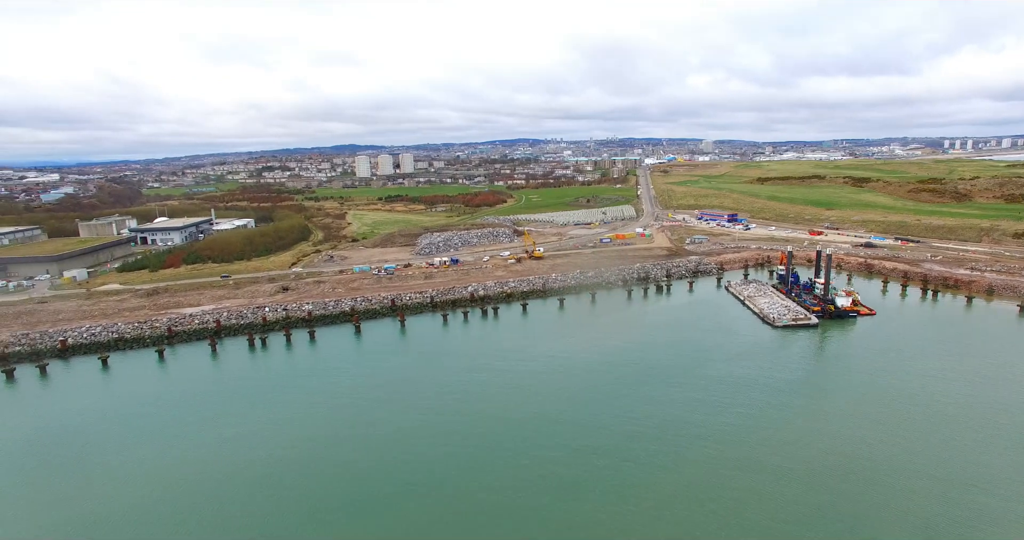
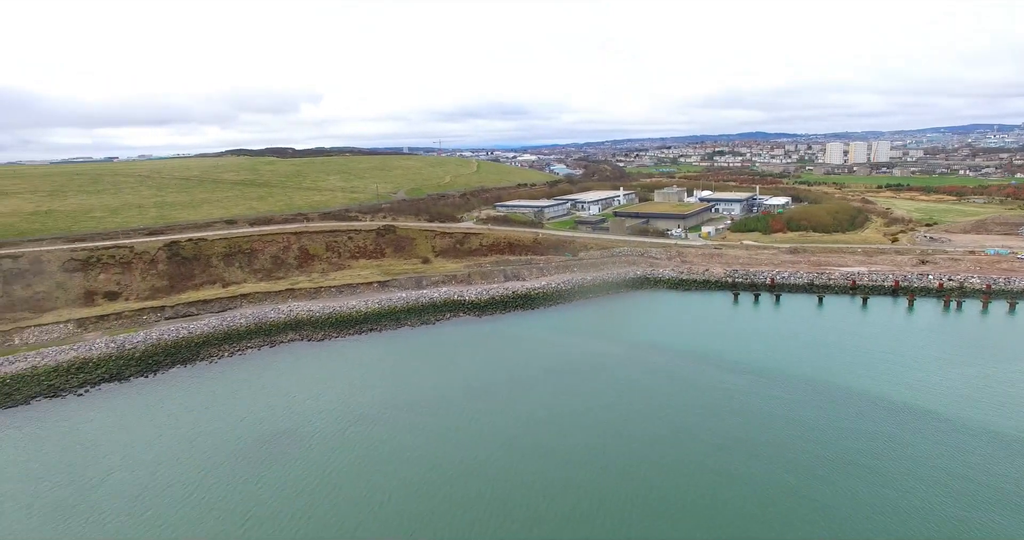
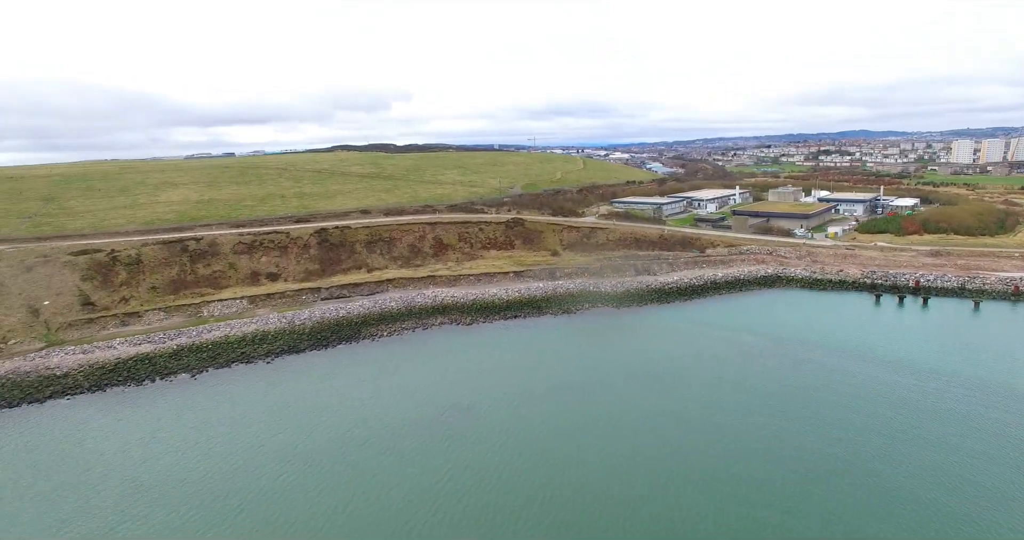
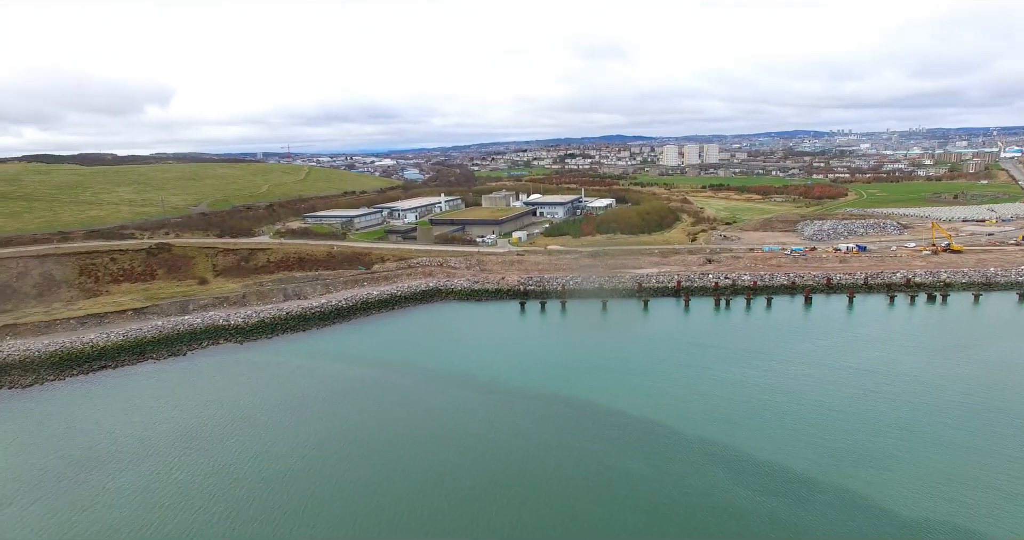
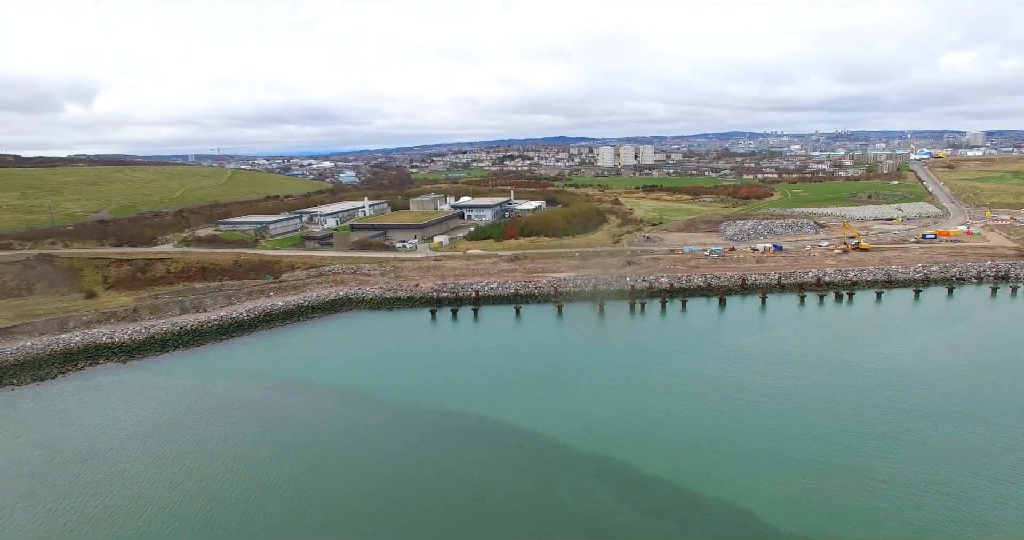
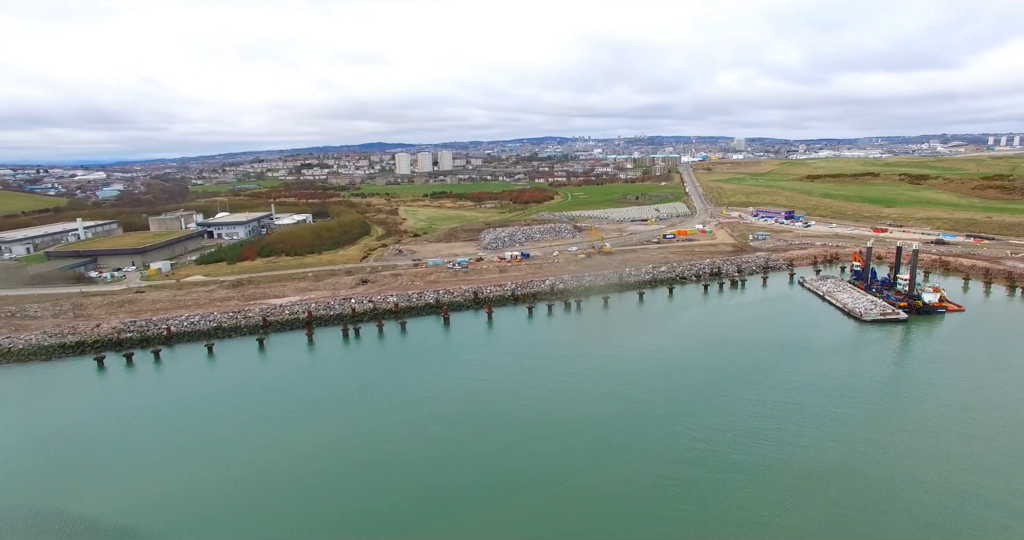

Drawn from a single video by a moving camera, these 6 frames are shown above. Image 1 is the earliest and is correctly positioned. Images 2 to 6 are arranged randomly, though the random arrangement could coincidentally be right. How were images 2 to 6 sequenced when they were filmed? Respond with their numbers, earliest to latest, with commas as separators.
6, 5, 4, 2, 3
